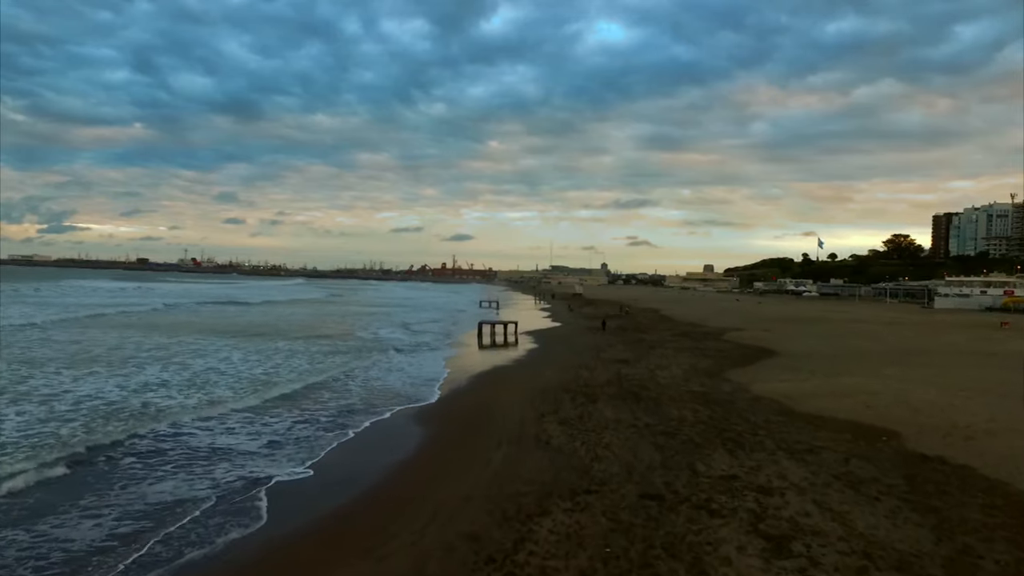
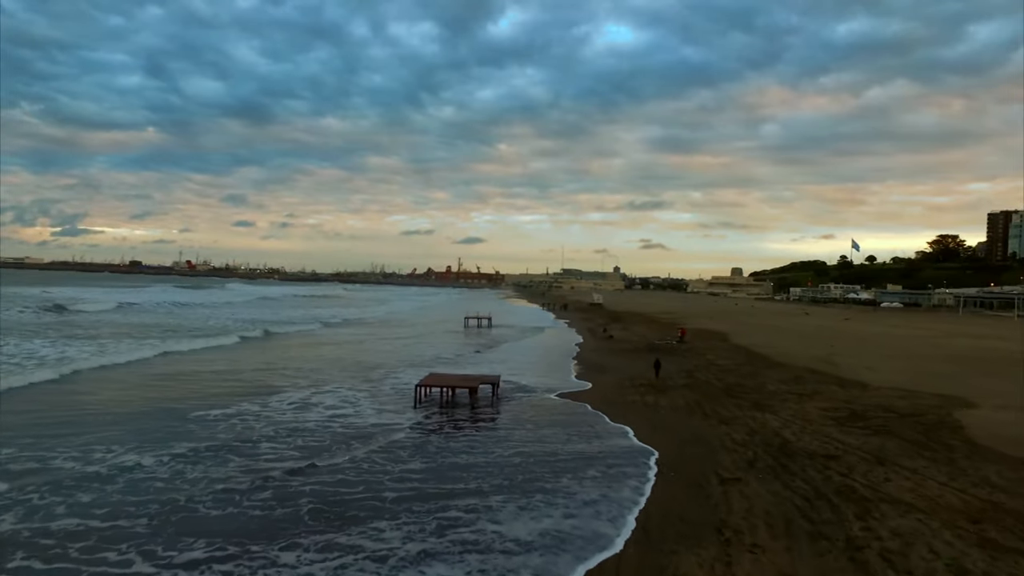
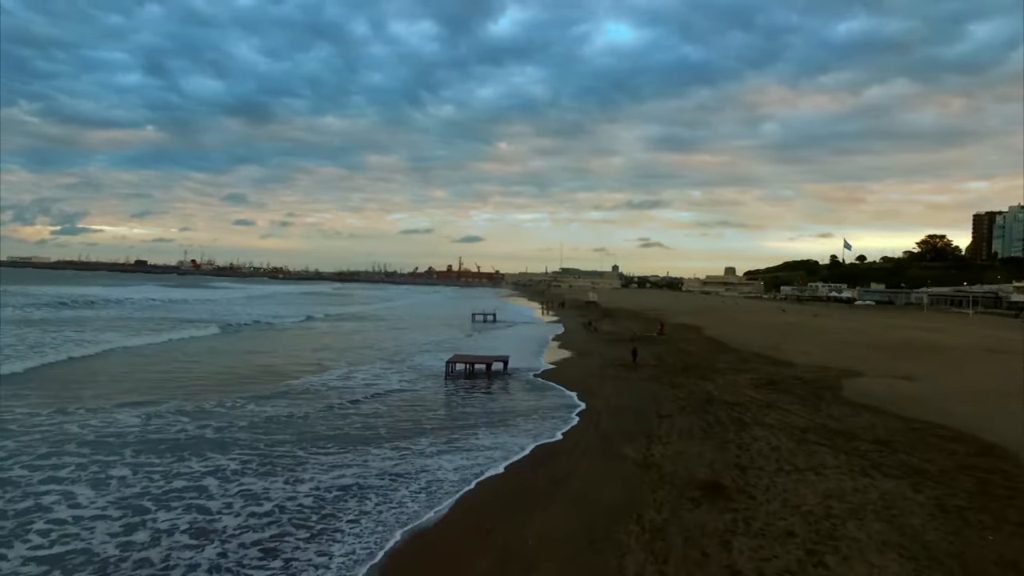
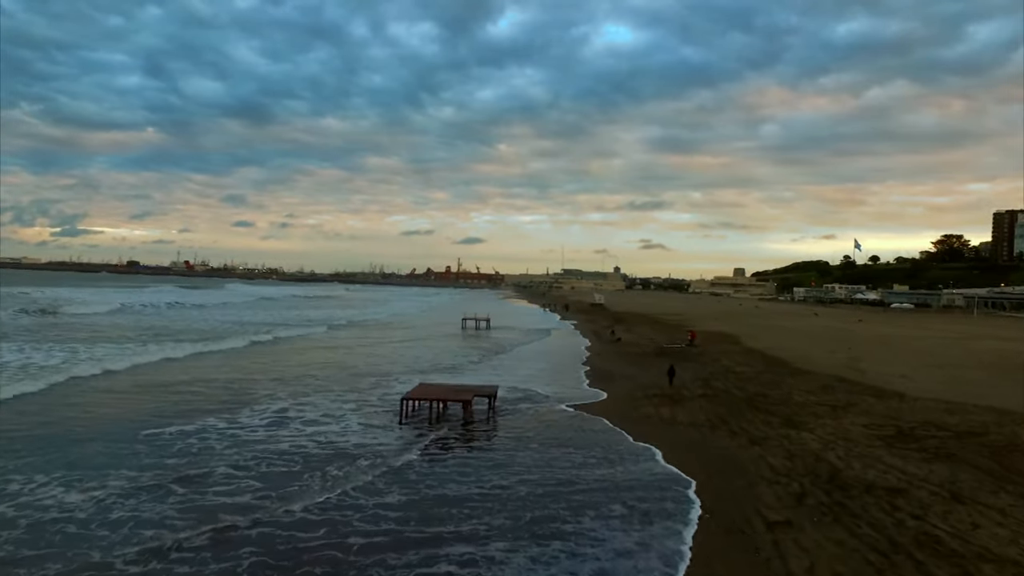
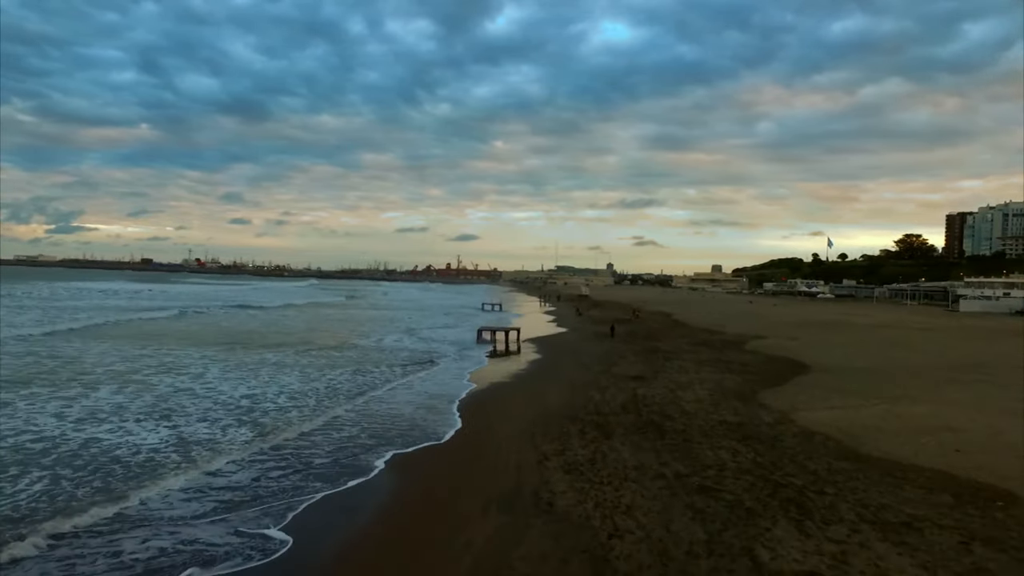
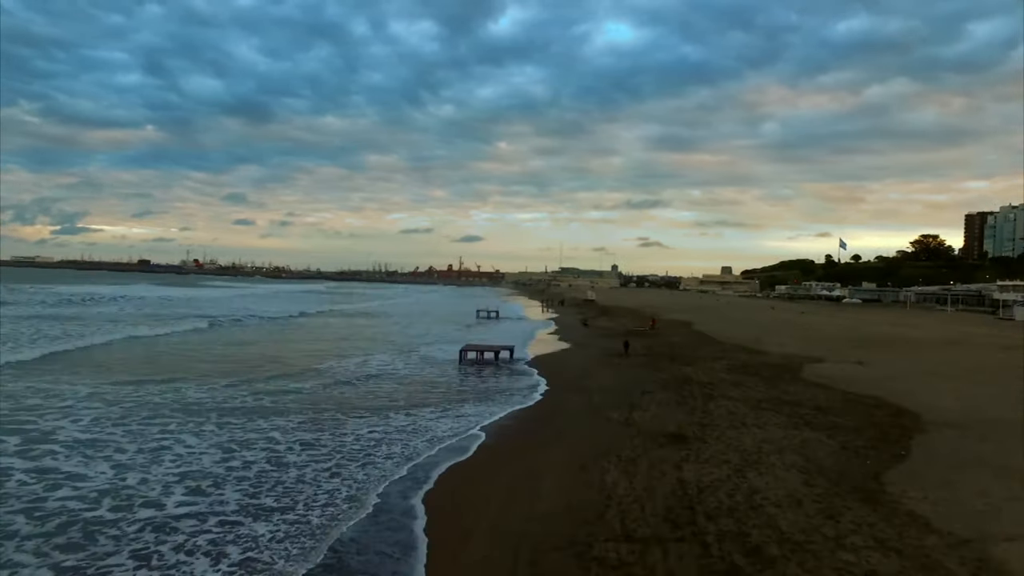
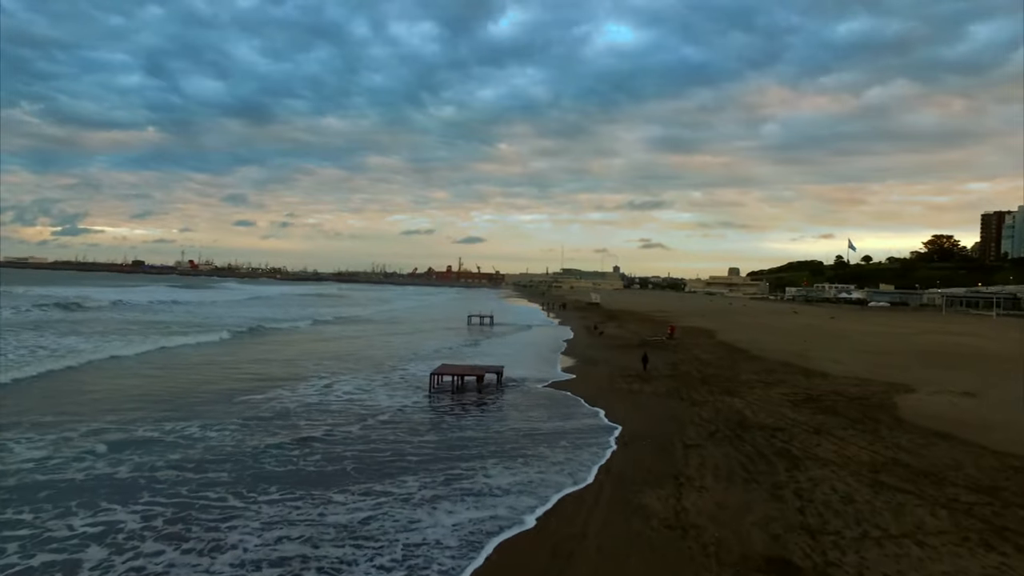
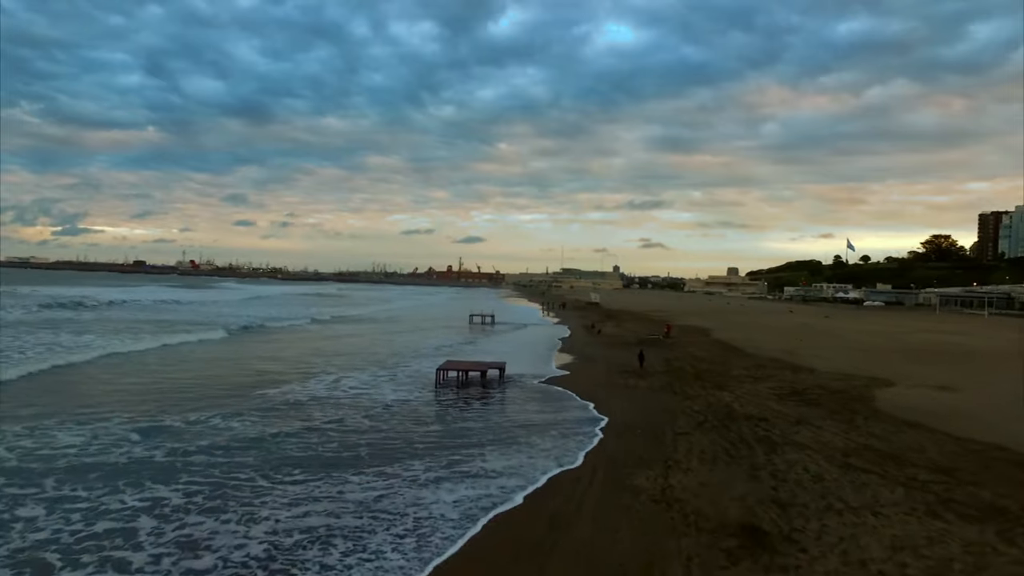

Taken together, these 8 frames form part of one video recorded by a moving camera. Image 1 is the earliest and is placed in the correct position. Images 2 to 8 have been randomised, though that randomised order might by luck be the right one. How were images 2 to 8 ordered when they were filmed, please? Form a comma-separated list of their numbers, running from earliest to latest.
5, 6, 3, 8, 7, 2, 4
